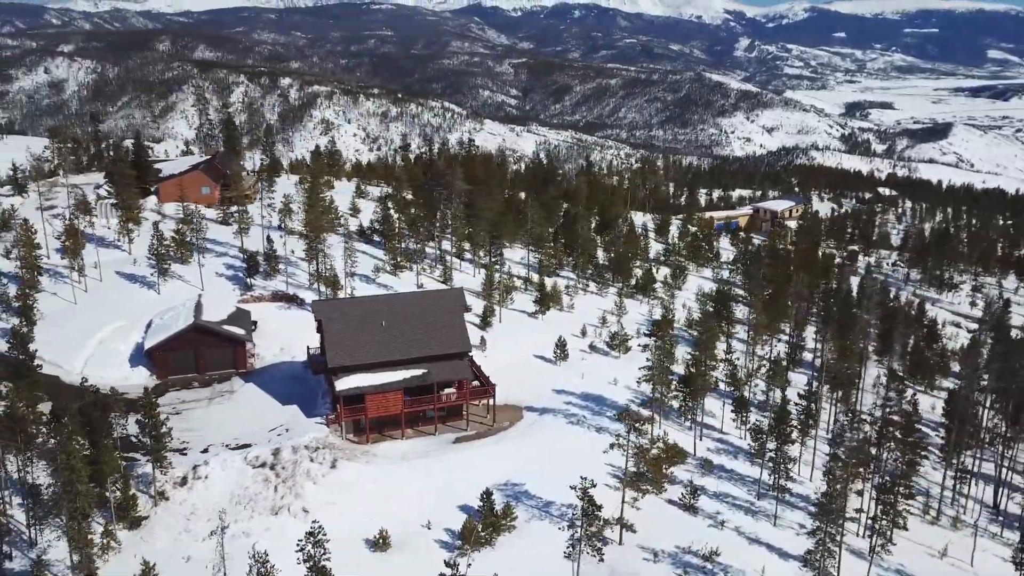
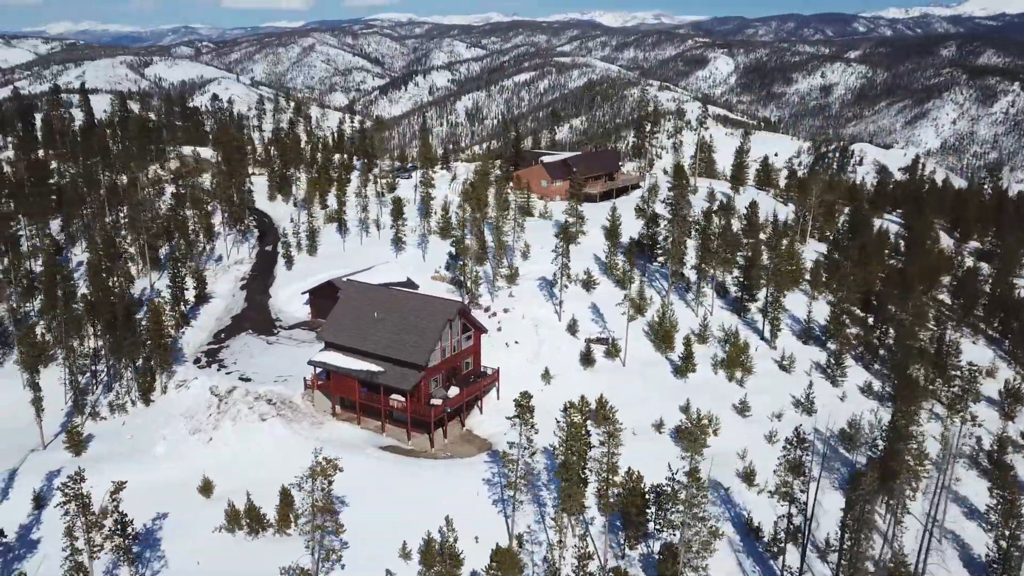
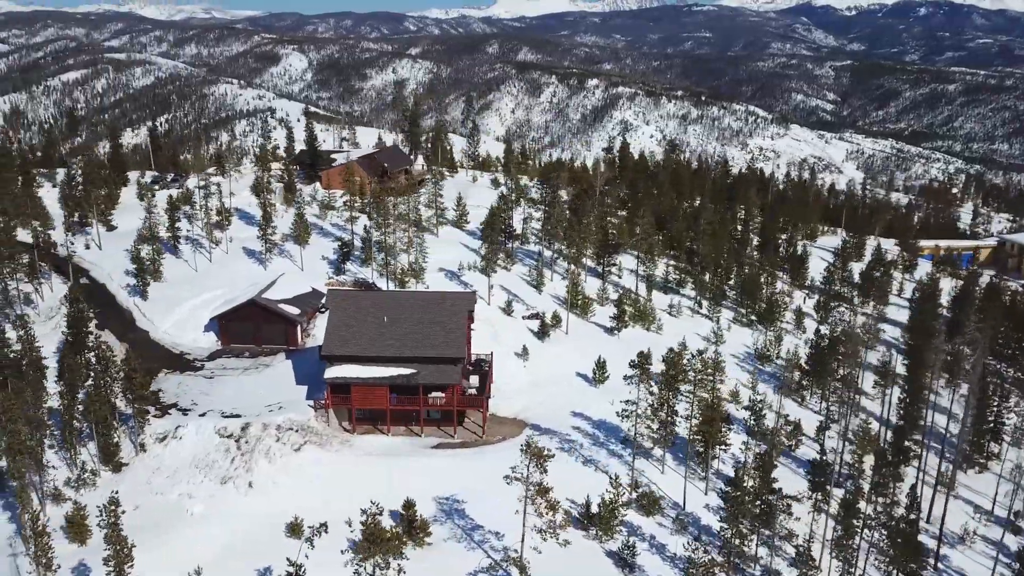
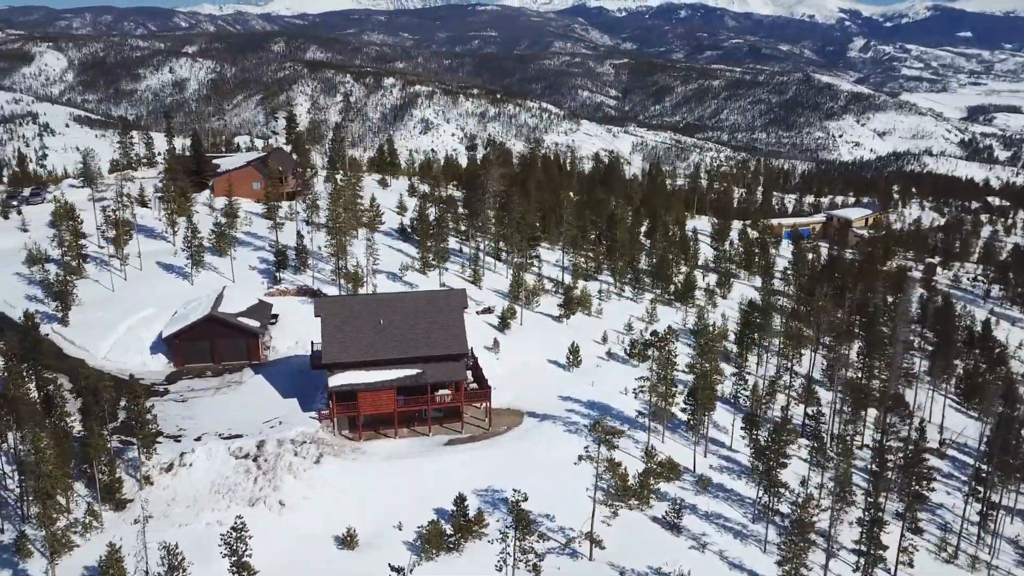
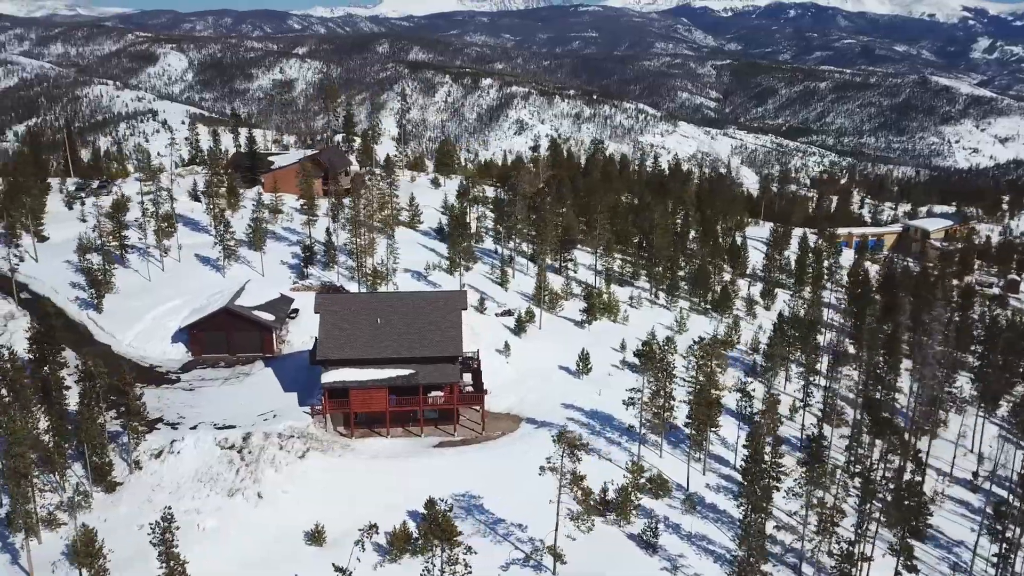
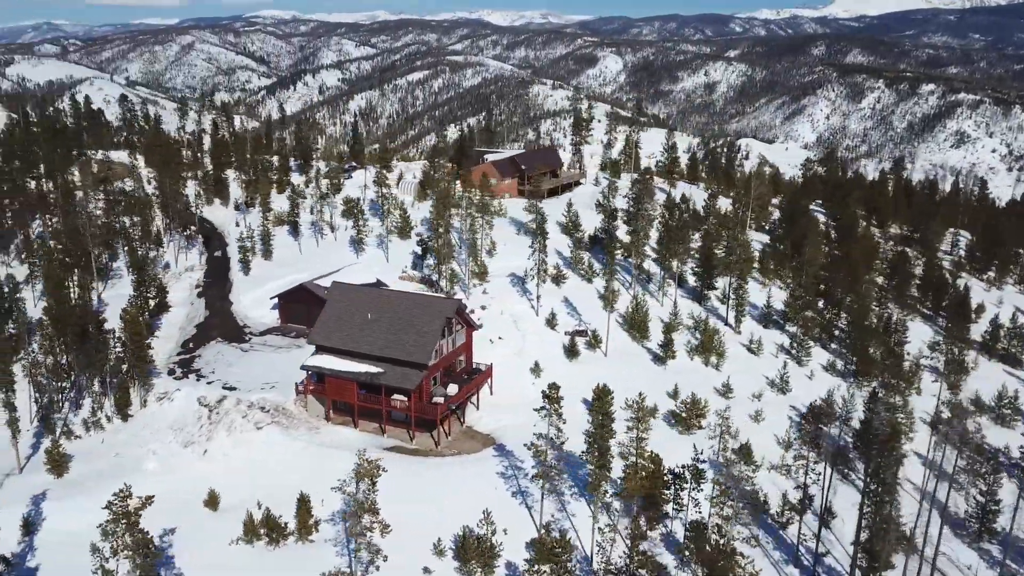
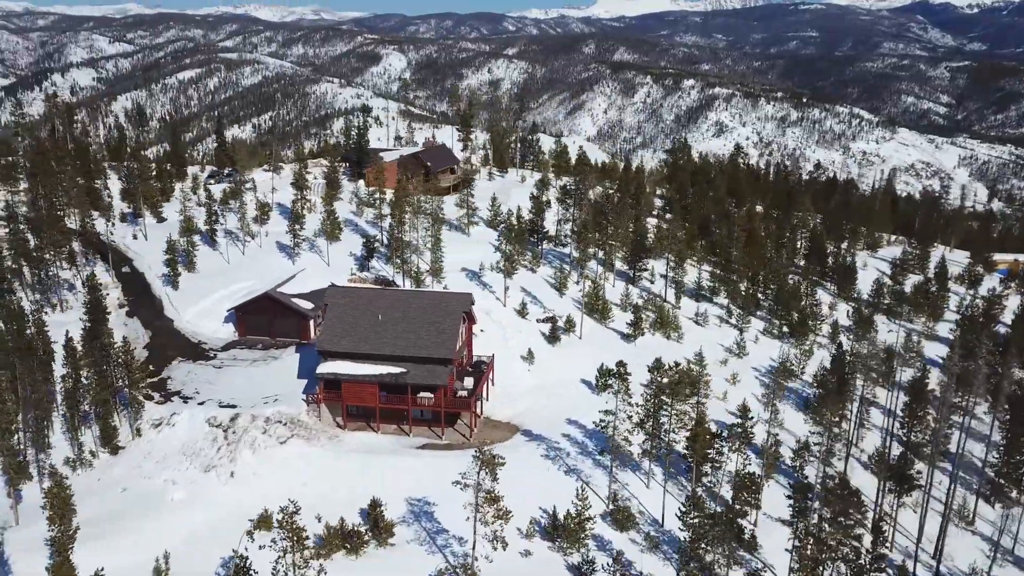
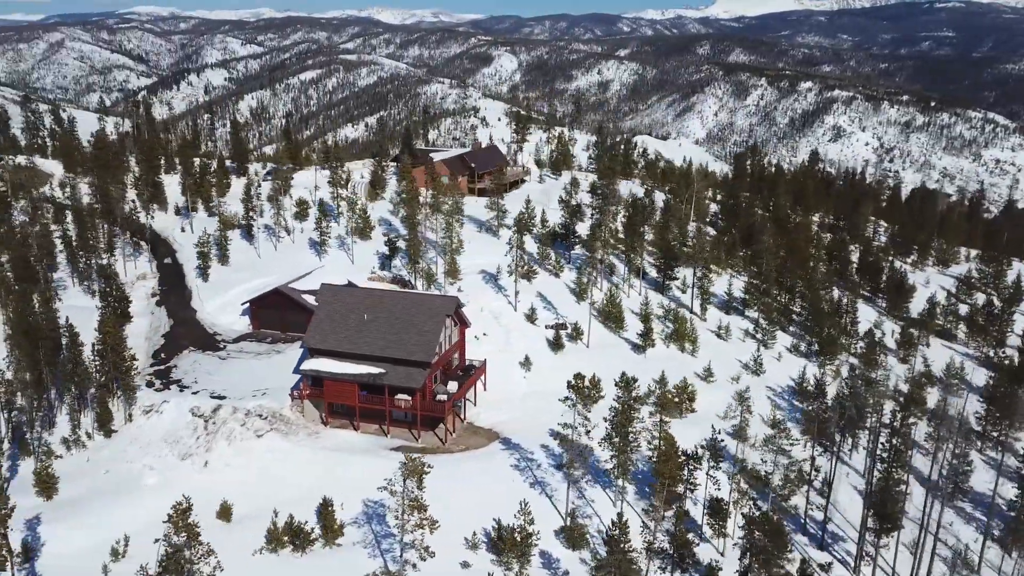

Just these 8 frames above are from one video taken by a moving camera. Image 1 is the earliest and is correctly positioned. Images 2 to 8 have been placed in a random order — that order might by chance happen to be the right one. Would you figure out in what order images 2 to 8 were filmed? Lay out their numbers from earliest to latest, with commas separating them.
4, 5, 3, 7, 8, 6, 2
